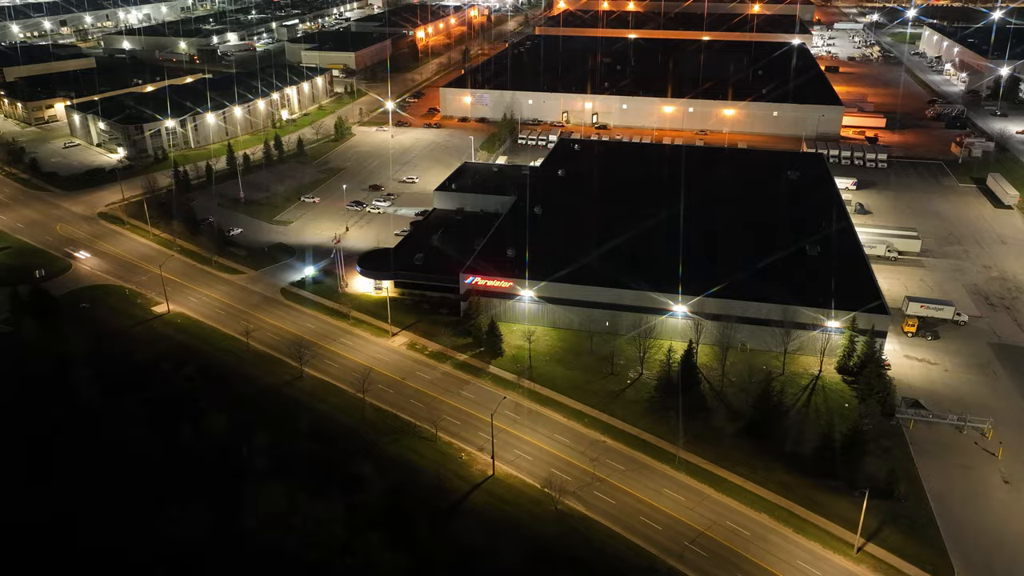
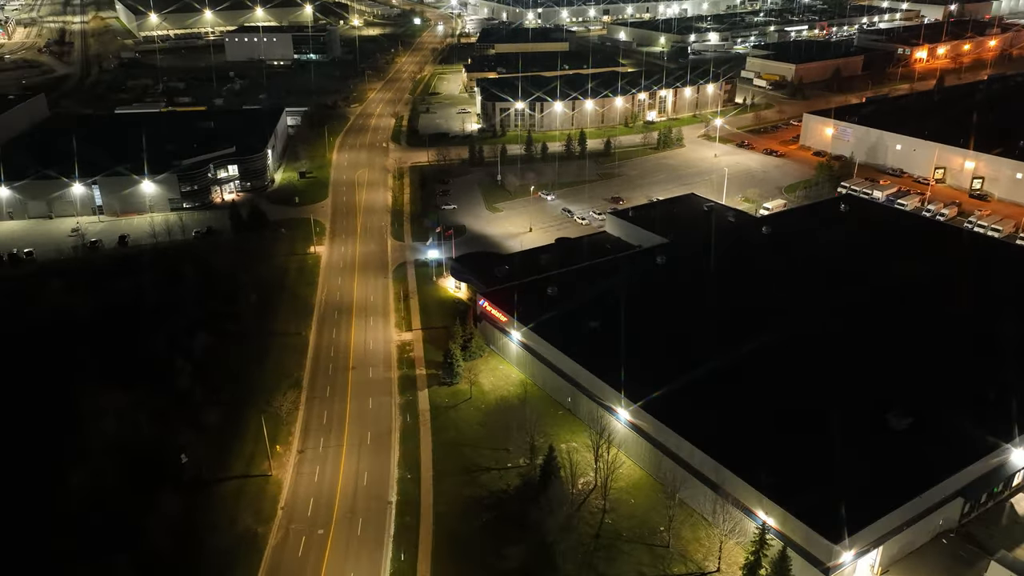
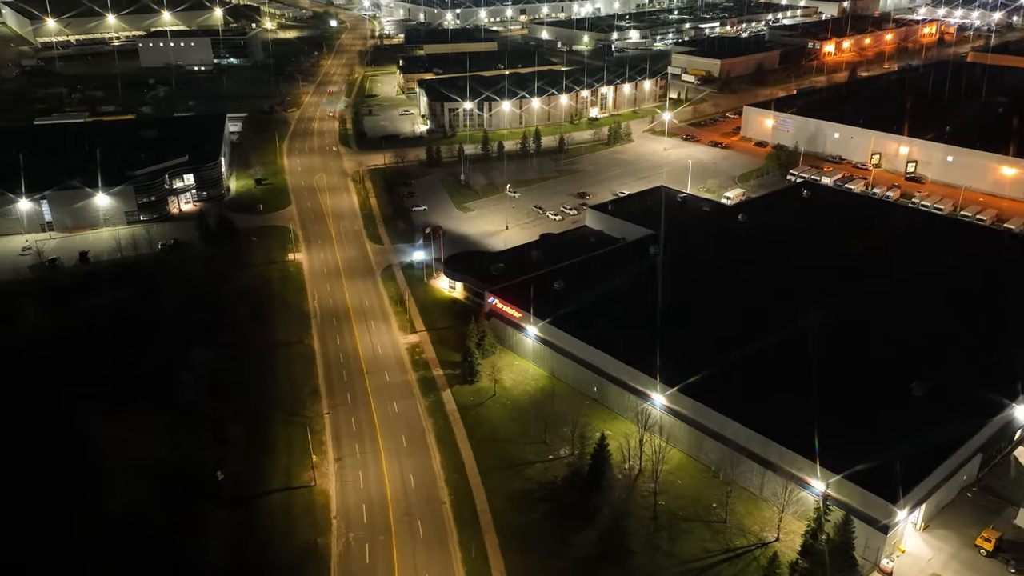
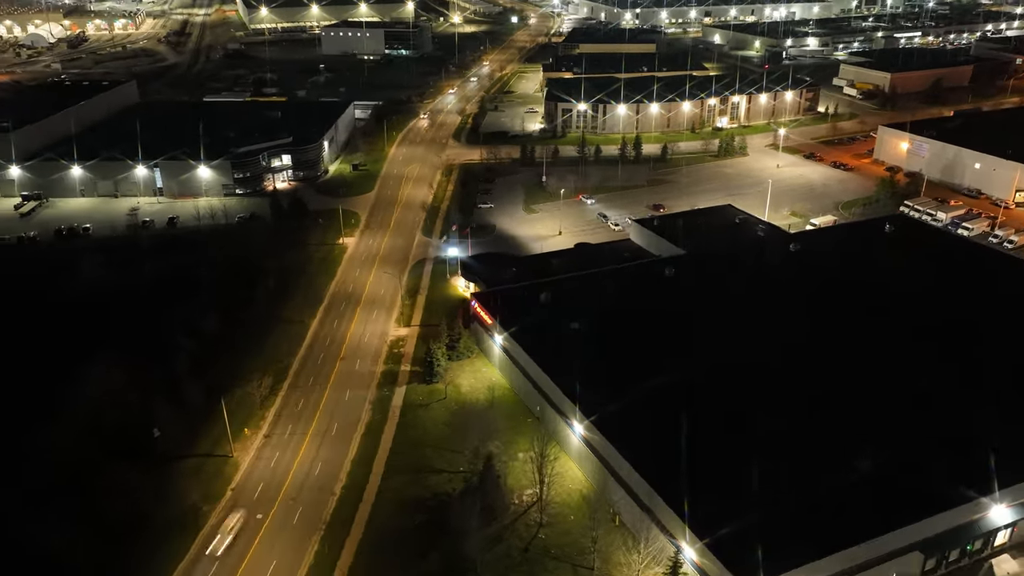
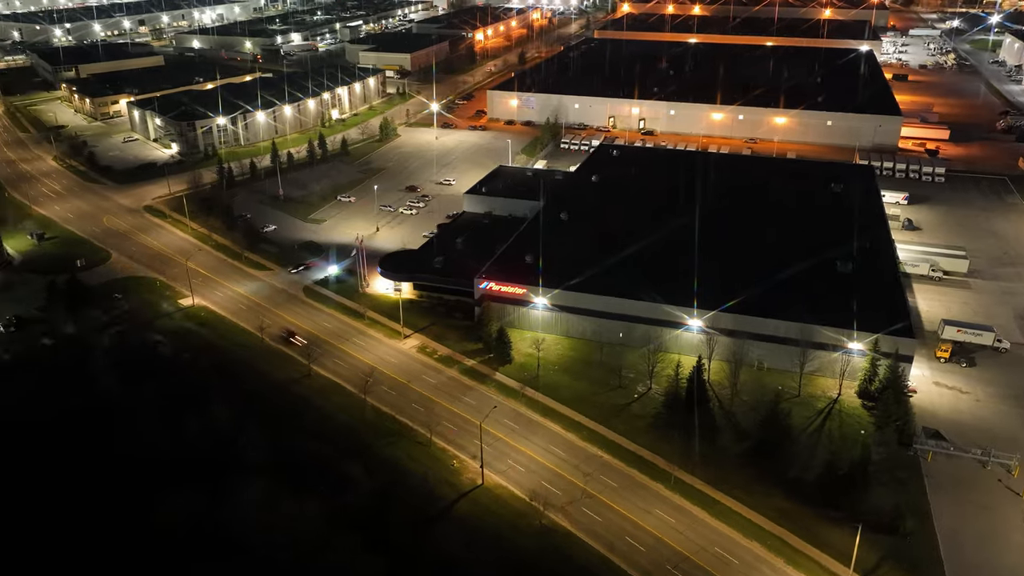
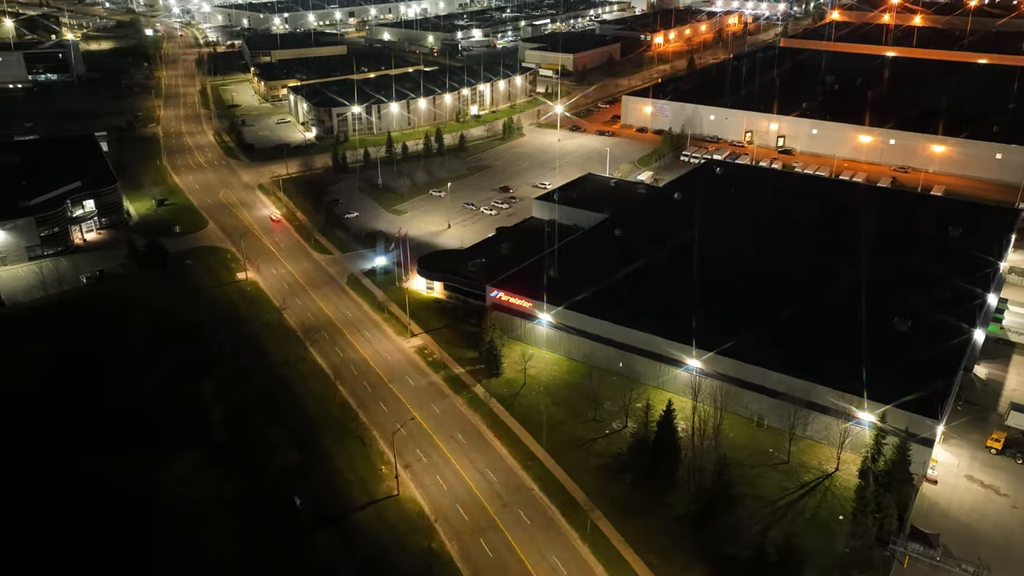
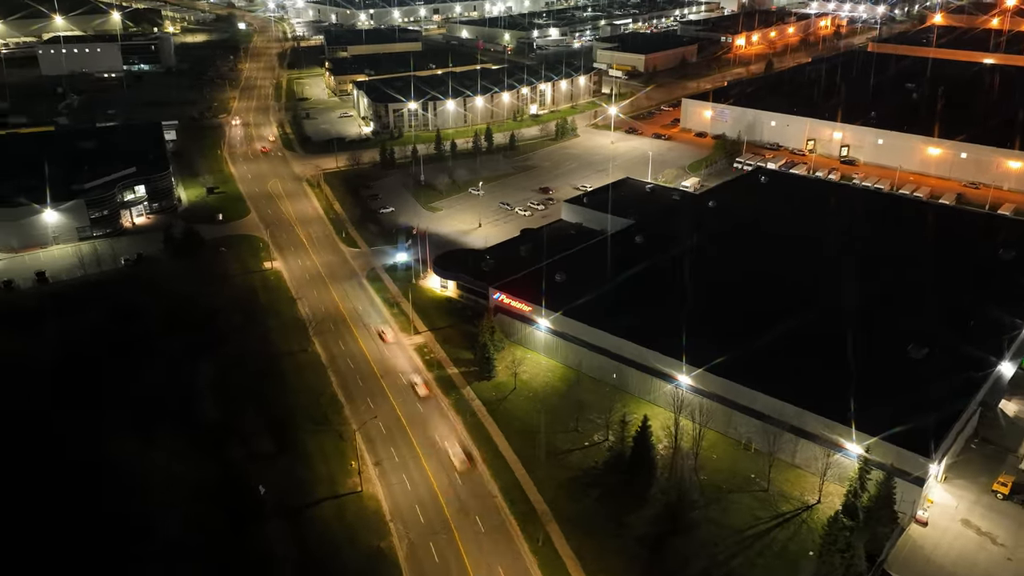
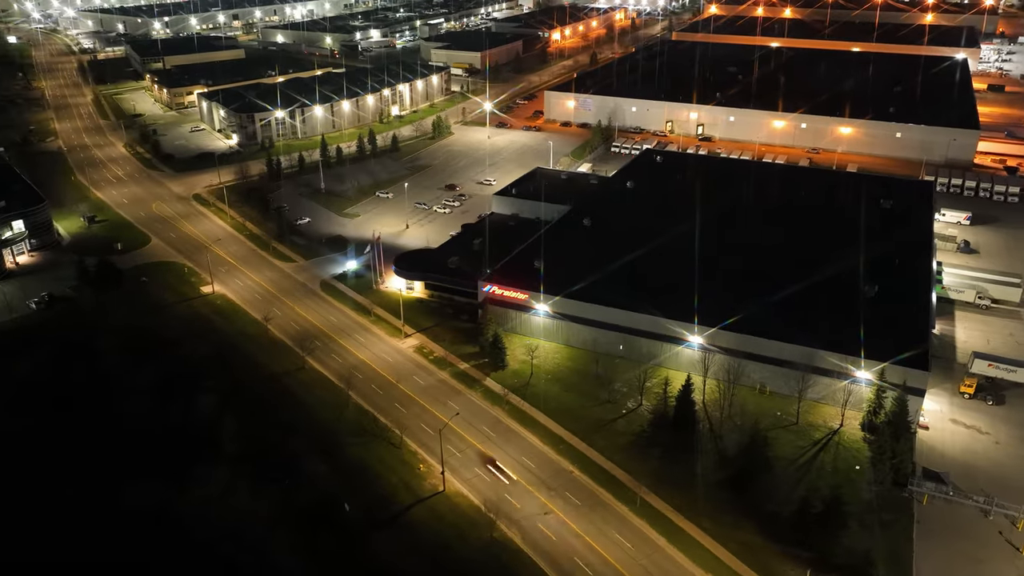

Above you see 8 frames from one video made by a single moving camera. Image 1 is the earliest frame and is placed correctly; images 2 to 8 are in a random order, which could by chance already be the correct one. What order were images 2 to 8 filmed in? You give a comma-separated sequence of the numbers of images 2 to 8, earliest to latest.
5, 8, 6, 7, 3, 2, 4
